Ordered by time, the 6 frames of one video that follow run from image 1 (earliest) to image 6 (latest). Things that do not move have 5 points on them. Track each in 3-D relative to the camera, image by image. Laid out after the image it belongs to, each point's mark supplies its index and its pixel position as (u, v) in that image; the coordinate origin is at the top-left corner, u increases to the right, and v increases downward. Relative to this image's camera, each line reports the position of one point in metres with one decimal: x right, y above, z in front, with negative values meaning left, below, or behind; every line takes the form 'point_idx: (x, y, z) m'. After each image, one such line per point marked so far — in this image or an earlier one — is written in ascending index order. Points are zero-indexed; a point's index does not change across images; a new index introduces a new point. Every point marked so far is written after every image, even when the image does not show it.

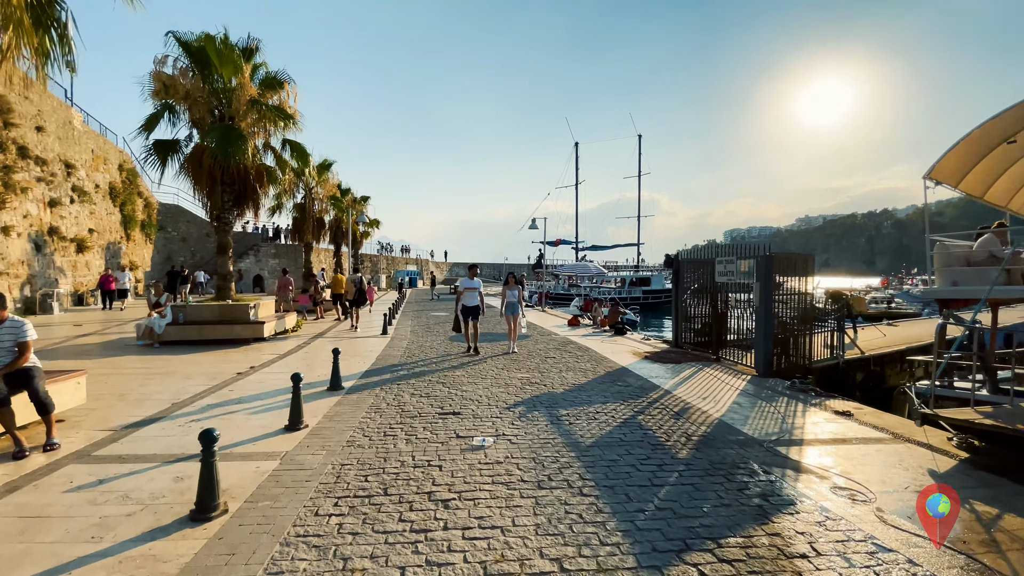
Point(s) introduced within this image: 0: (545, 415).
0: (+0.4, -1.6, +6.1) m
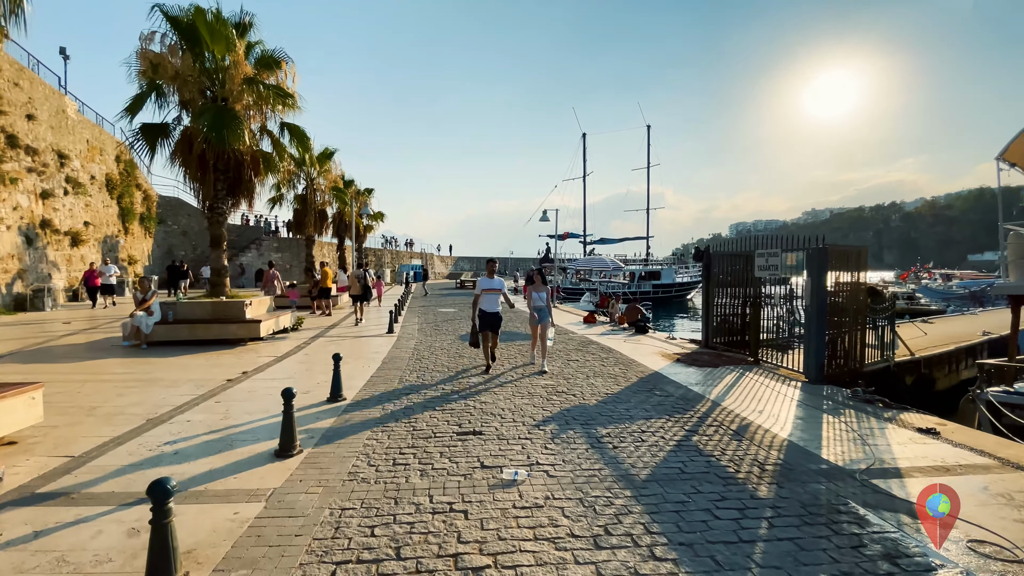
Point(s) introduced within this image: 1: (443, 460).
0: (+0.7, -1.5, +5.1) m
1: (-0.6, -1.5, +4.4) m
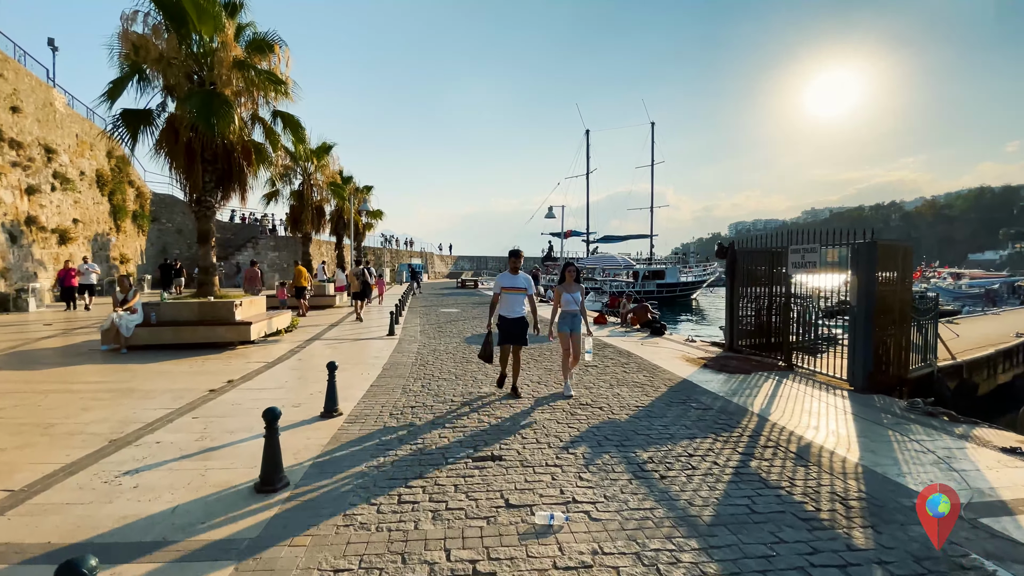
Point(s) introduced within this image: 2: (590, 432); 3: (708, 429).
0: (+1.0, -1.5, +4.3) m
1: (-0.4, -1.5, +3.6) m
2: (+0.8, -1.5, +5.1) m
3: (+2.1, -1.5, +5.3) m
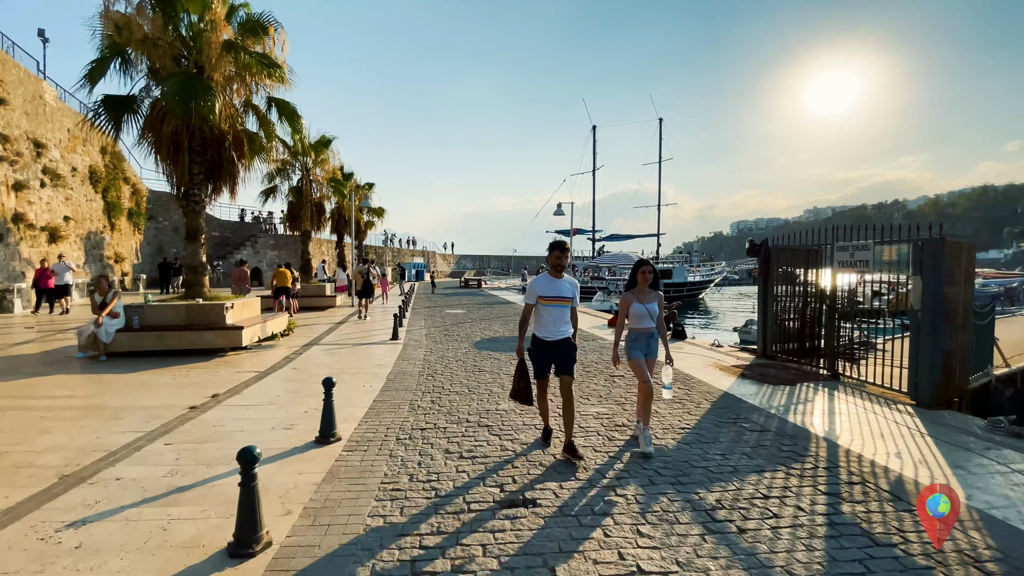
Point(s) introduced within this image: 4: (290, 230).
0: (+1.2, -1.6, +3.5) m
1: (-0.1, -1.6, +2.8) m
2: (+1.1, -1.5, +4.3) m
3: (+2.4, -1.6, +4.5) m
4: (-8.8, +2.3, +19.6) m
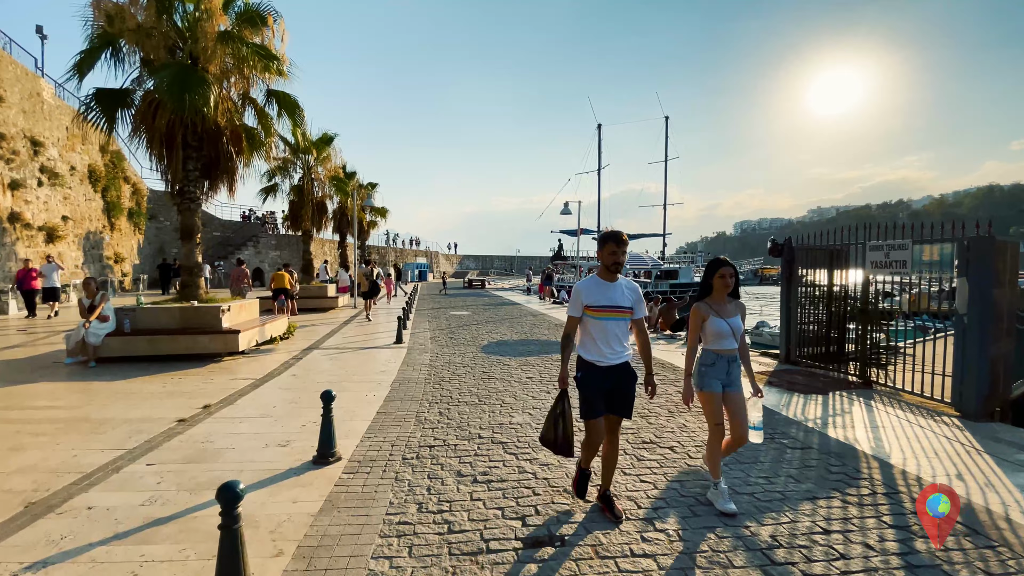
0: (+1.4, -1.6, +3.0) m
1: (0.0, -1.6, +2.3) m
2: (+1.2, -1.6, +3.8) m
3: (+2.5, -1.6, +4.0) m
4: (-8.6, +2.3, +19.2) m
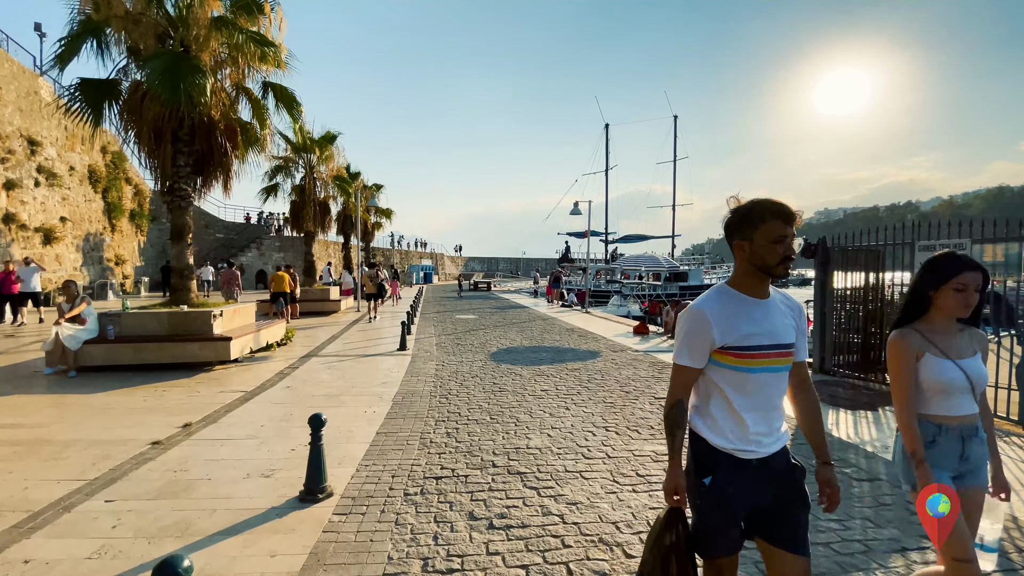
0: (+1.5, -1.6, +2.4) m
1: (+0.2, -1.6, +1.7) m
2: (+1.4, -1.6, +3.2) m
3: (+2.7, -1.6, +3.3) m
4: (-8.3, +2.2, +18.6) m
